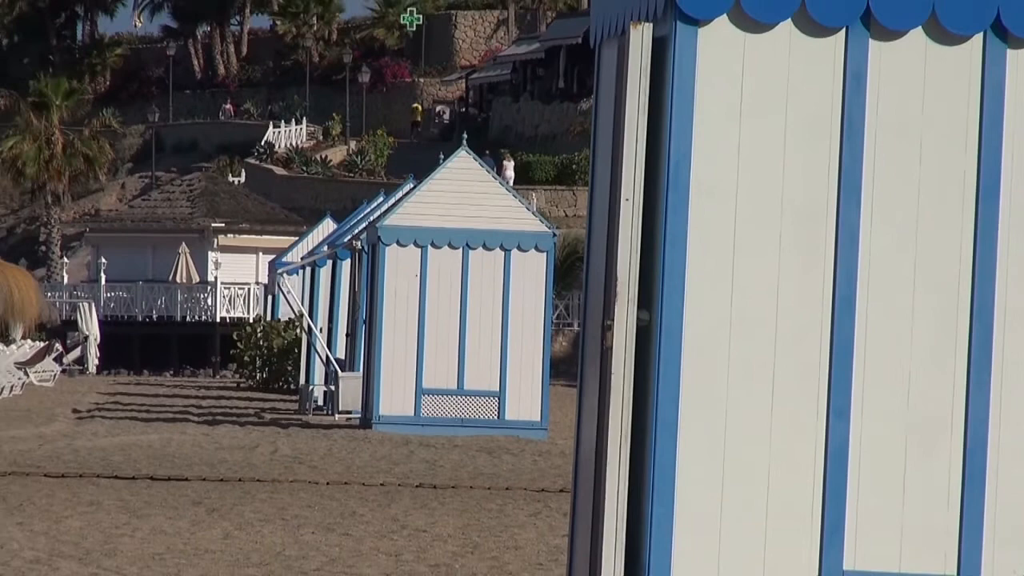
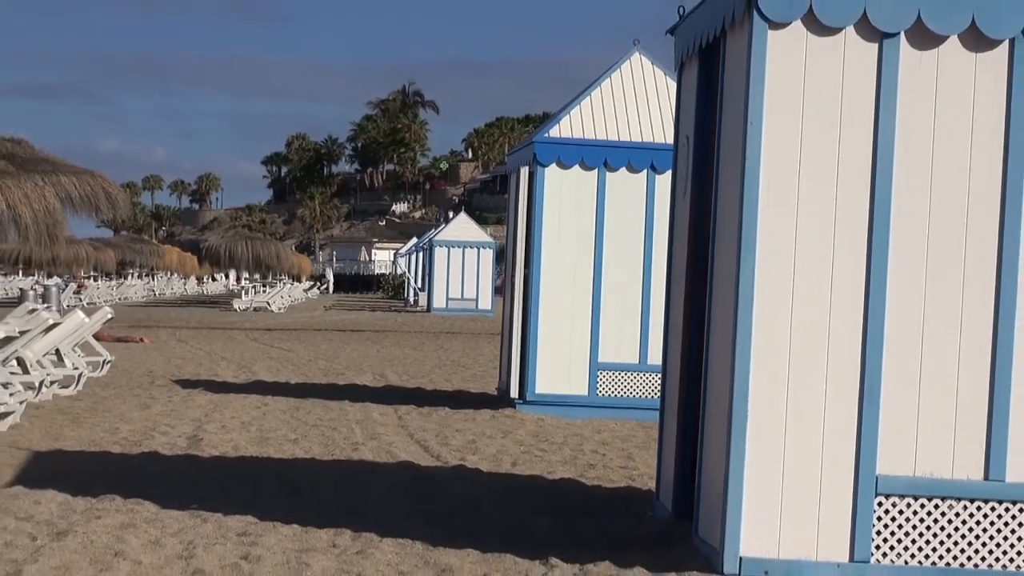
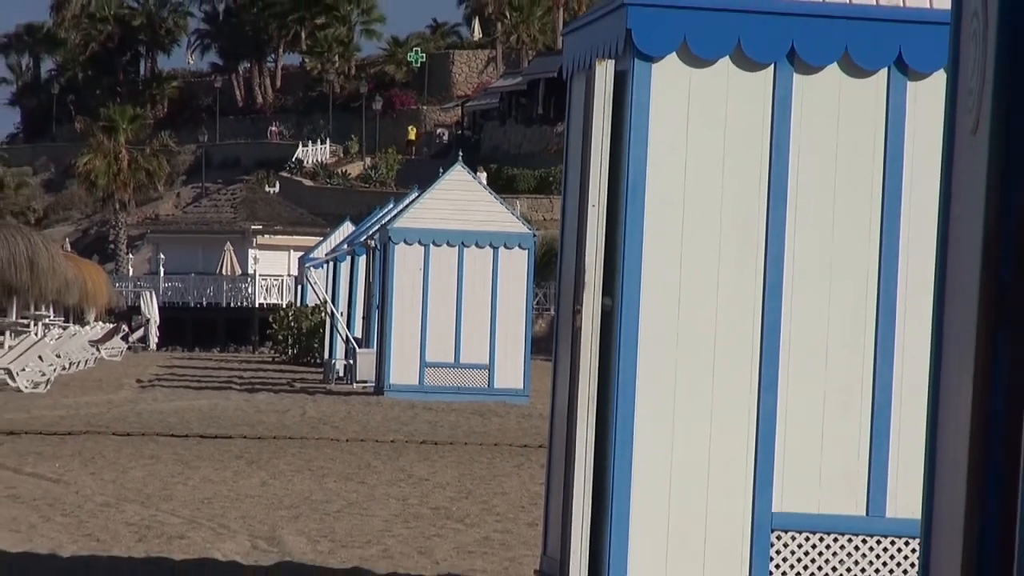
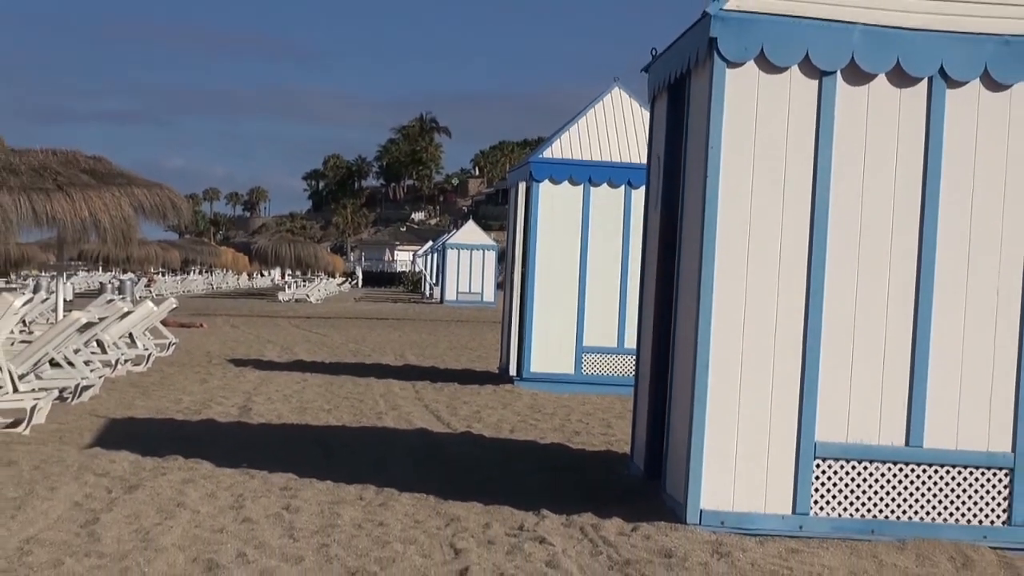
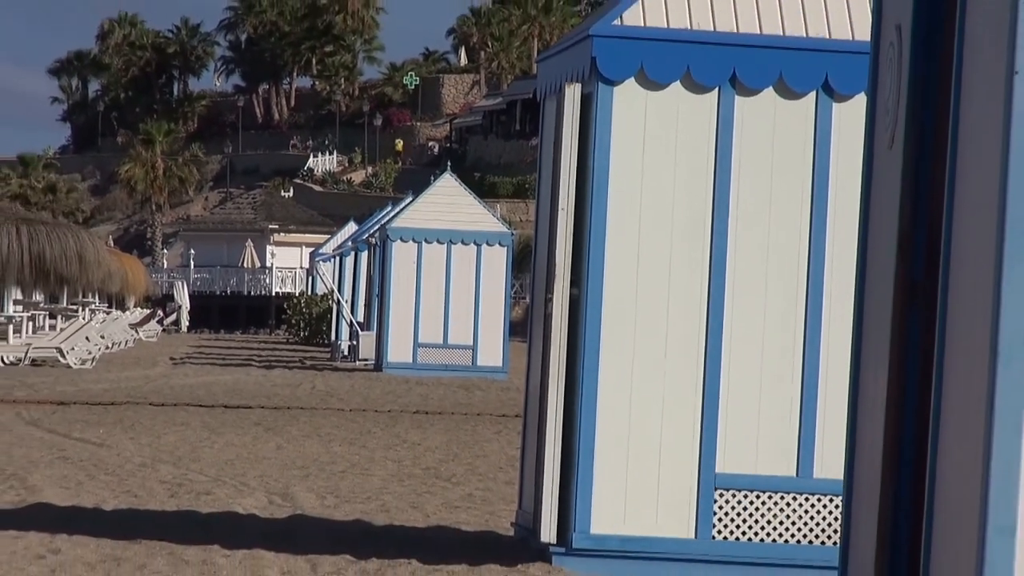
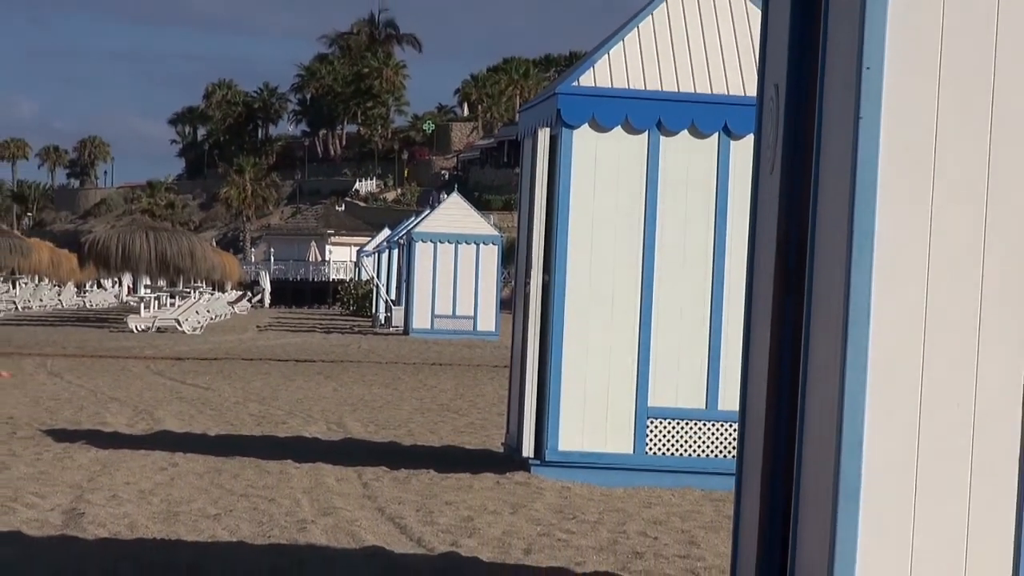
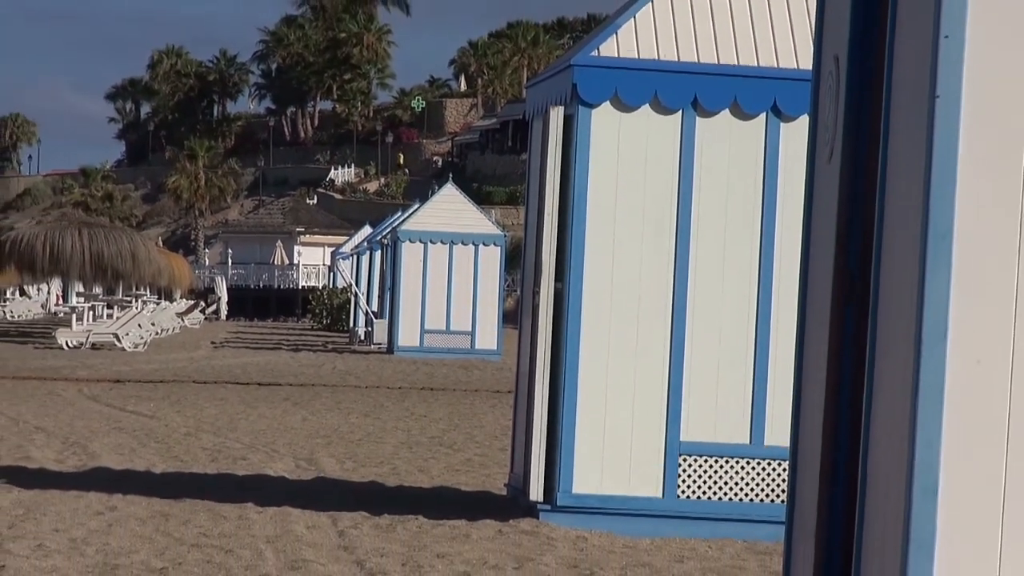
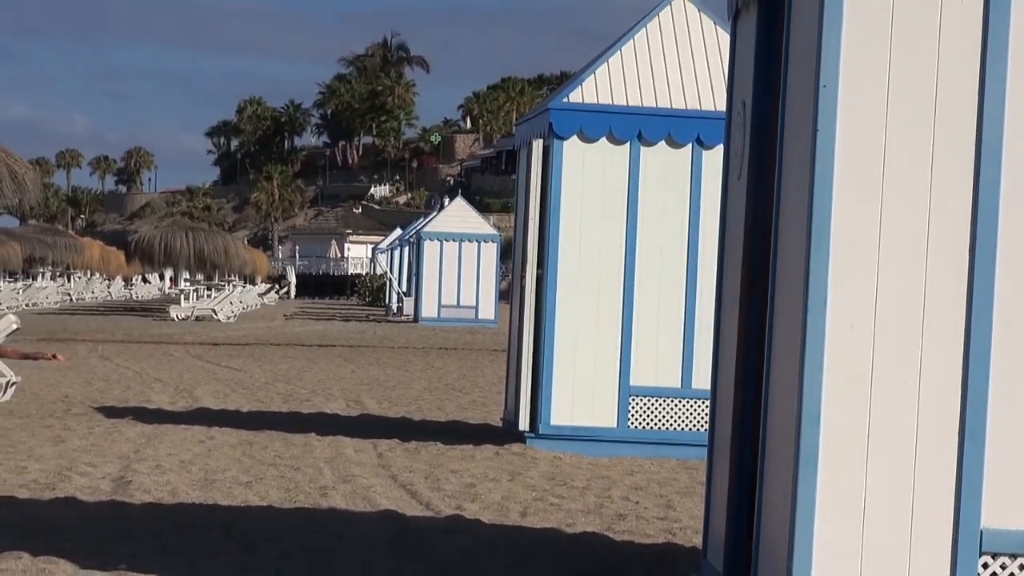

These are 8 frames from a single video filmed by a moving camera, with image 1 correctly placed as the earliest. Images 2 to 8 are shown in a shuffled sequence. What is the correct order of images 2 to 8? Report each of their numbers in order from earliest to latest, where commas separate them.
3, 5, 7, 6, 8, 2, 4
